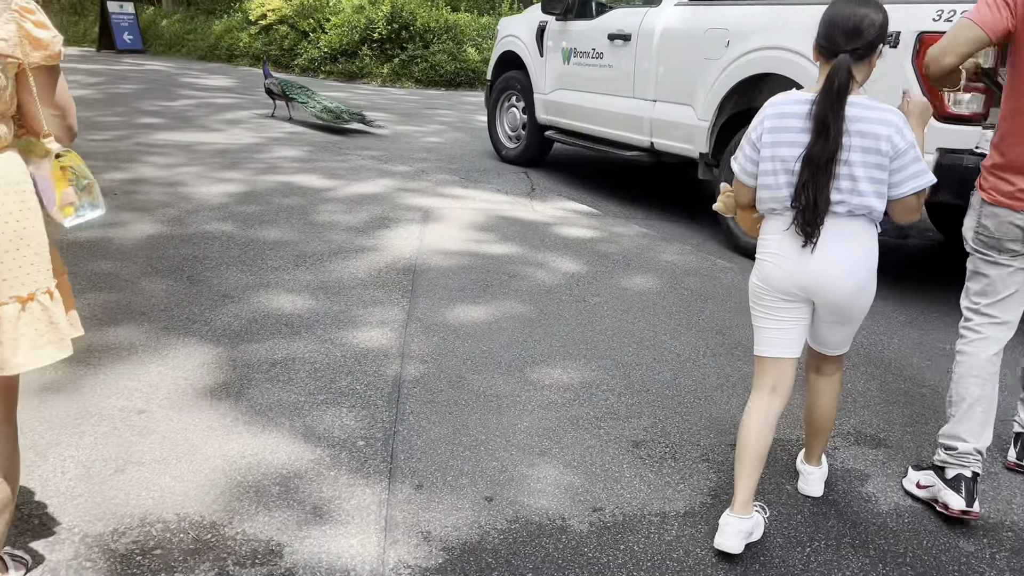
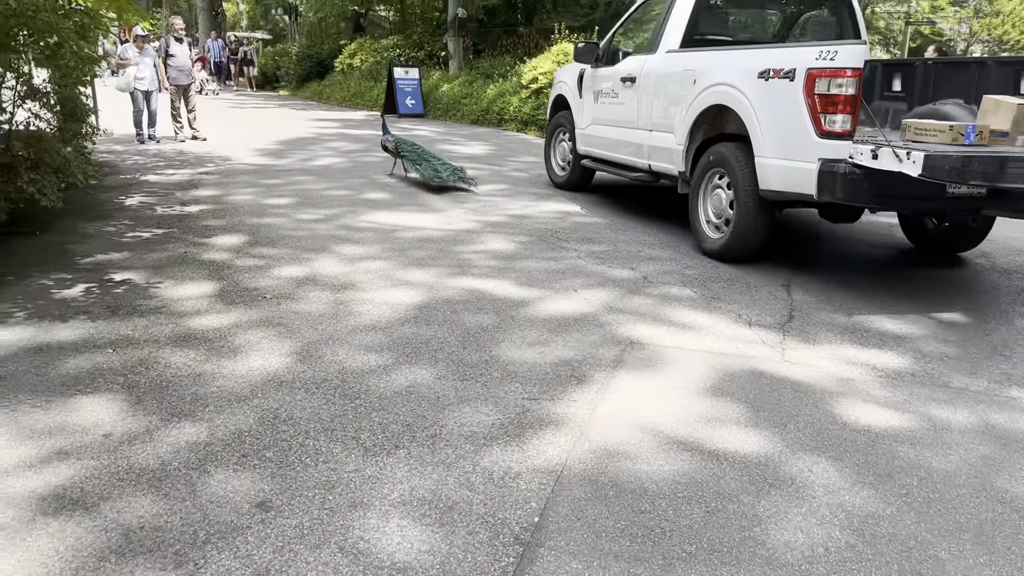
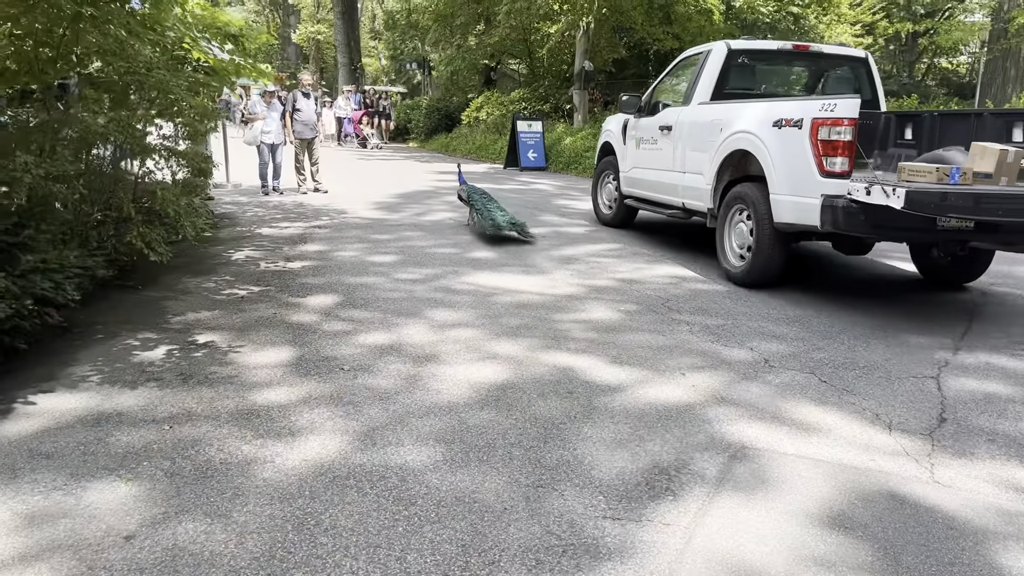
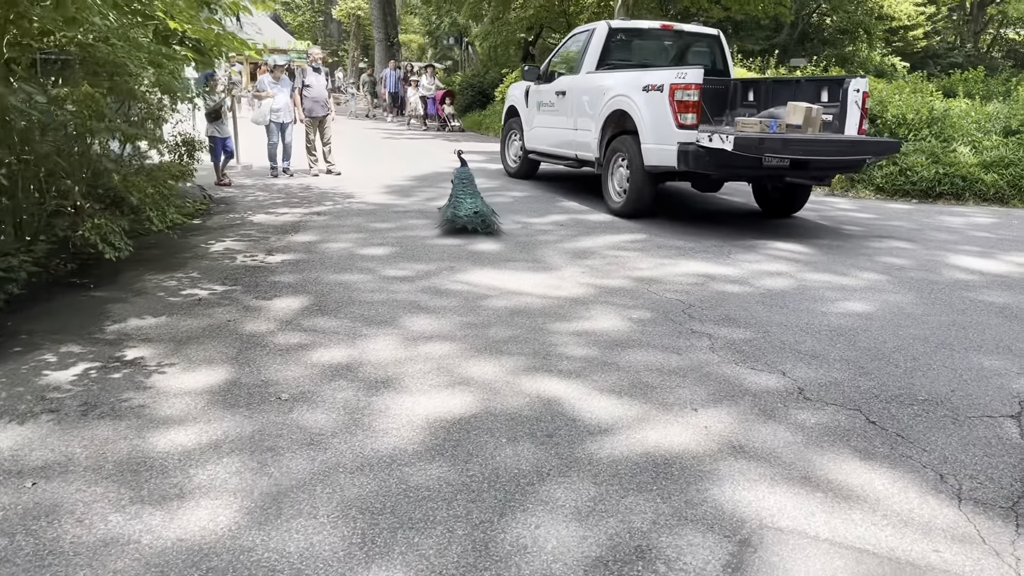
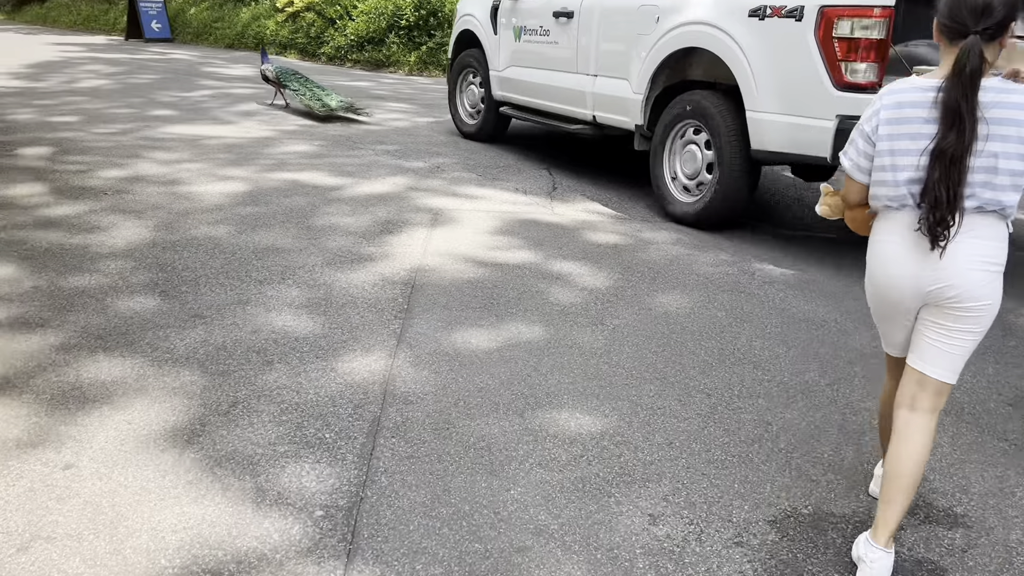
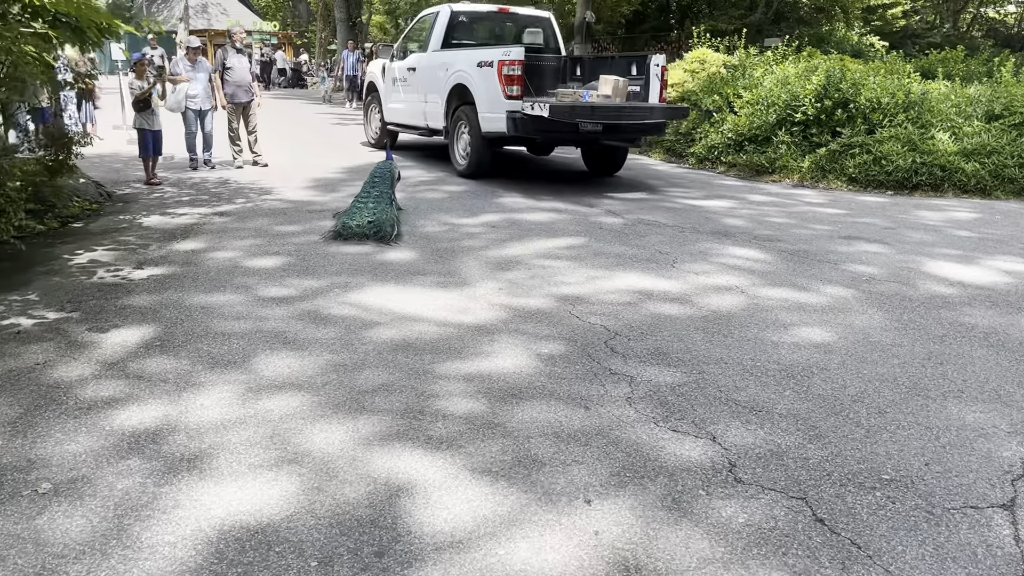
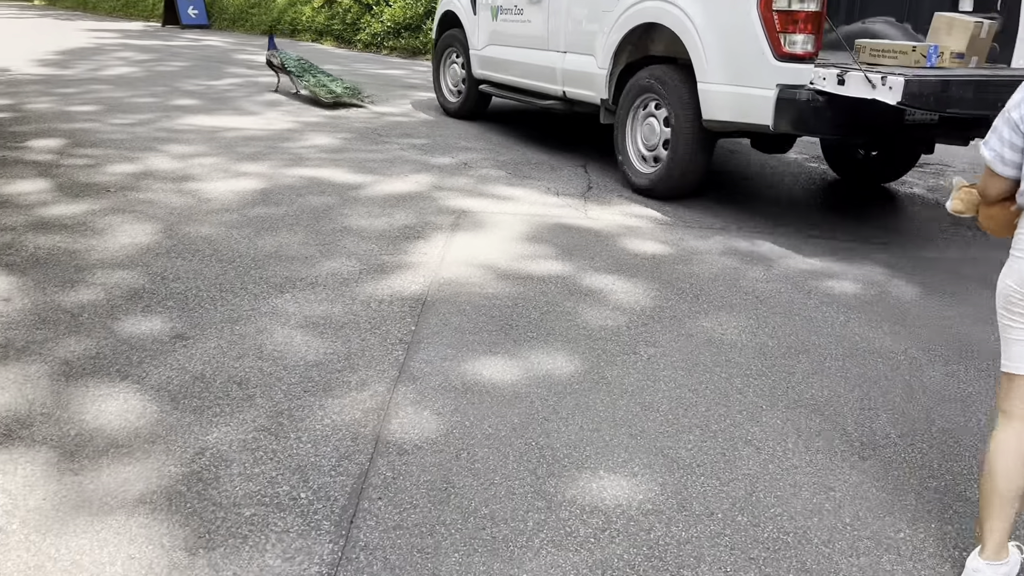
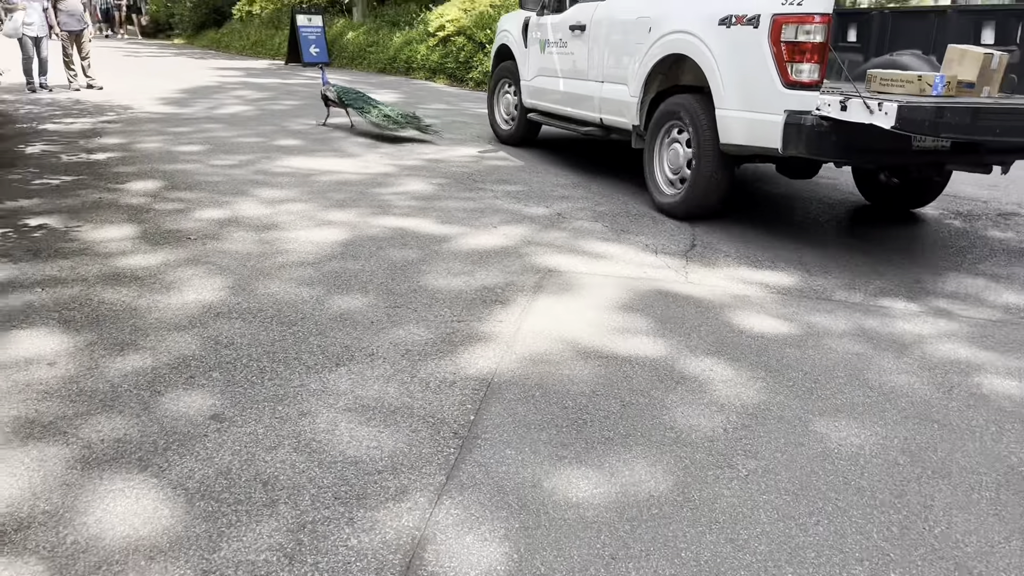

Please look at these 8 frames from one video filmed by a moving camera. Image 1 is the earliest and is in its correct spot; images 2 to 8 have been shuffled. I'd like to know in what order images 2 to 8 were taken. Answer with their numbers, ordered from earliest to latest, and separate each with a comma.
5, 7, 8, 2, 3, 4, 6
